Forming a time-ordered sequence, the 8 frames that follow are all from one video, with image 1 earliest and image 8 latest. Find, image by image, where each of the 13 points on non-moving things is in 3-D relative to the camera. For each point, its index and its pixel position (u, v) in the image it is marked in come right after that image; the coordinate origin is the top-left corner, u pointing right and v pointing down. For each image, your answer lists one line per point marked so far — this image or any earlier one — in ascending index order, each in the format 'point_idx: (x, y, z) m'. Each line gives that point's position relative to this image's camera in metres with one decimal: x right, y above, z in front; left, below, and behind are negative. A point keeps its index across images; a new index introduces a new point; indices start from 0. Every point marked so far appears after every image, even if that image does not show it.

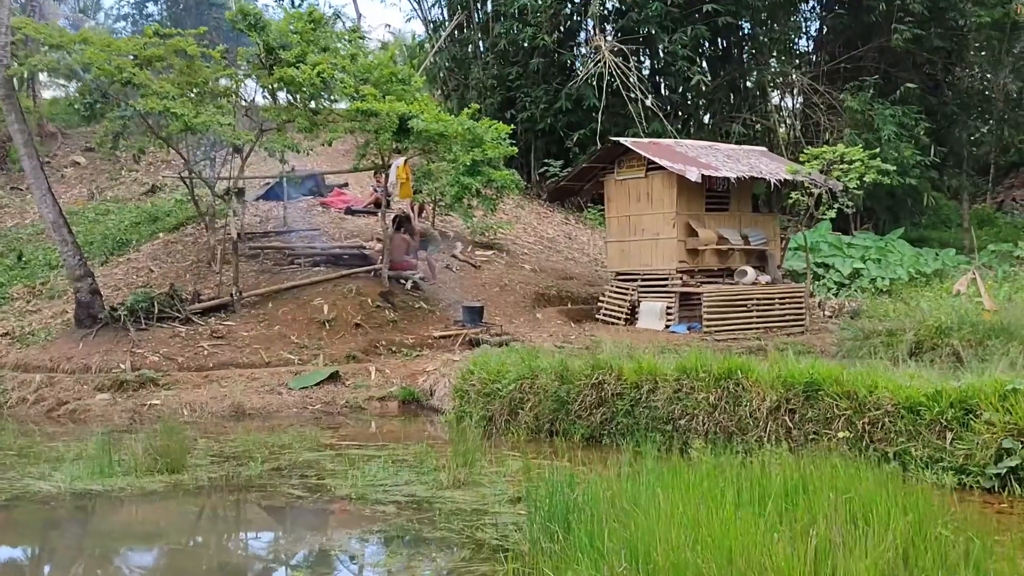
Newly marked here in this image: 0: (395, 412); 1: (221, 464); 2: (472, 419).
0: (-1.1, -1.2, +10.5) m
1: (-1.9, -1.2, +7.3) m
2: (-0.3, -1.1, +9.2) m
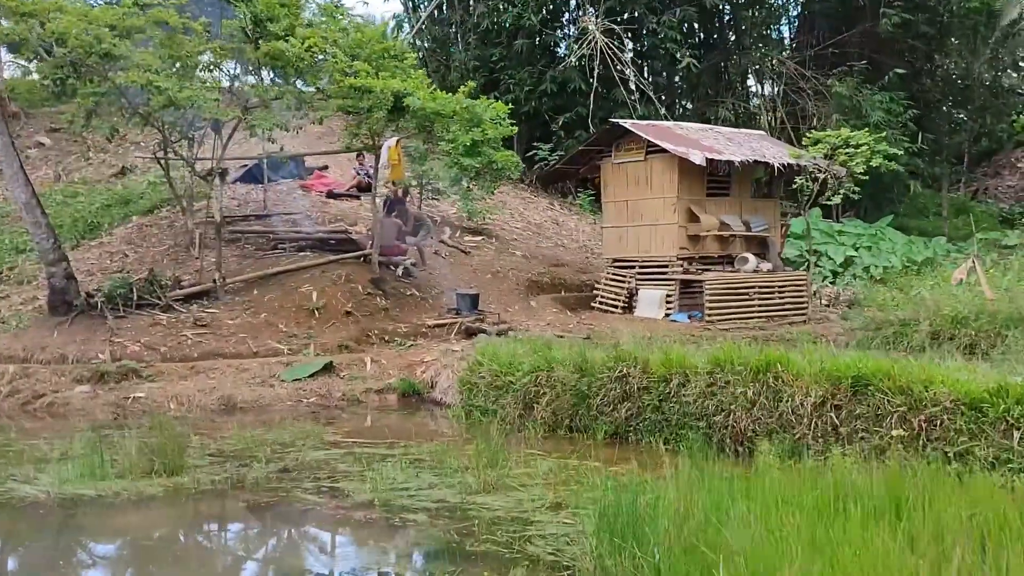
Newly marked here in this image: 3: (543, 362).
0: (-1.0, -1.1, +10.0) m
1: (-1.7, -1.1, +6.7) m
2: (-0.2, -1.0, +8.6) m
3: (+0.2, -0.6, +8.4) m
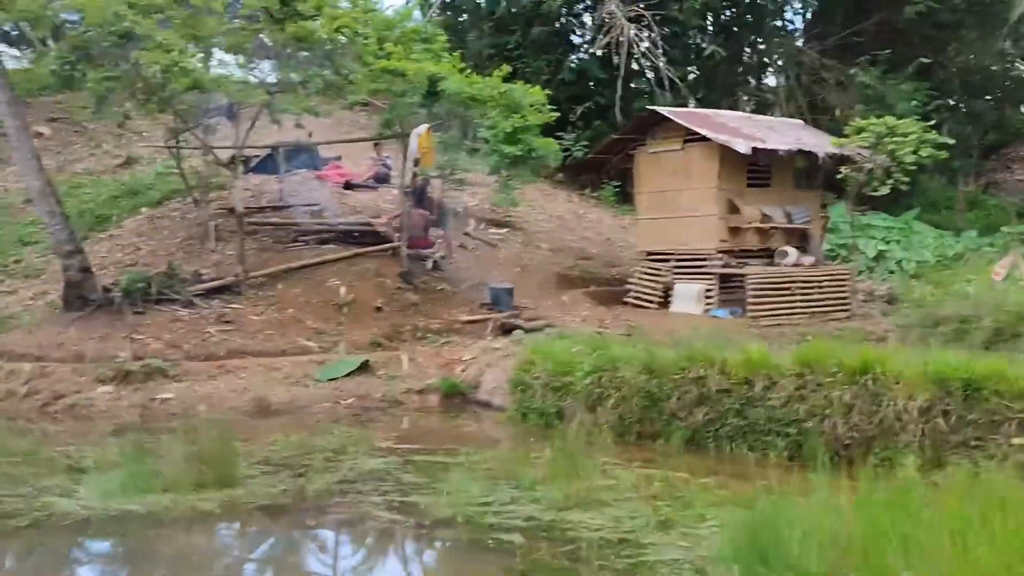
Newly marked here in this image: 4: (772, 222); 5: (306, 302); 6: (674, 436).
0: (-0.6, -1.0, +9.4) m
1: (-1.3, -1.0, +6.2) m
2: (+0.2, -0.9, +8.0) m
3: (+0.7, -0.5, +7.8) m
4: (+3.1, +0.8, +13.2) m
5: (-2.1, -0.1, +11.6) m
6: (+1.0, -0.9, +7.2) m
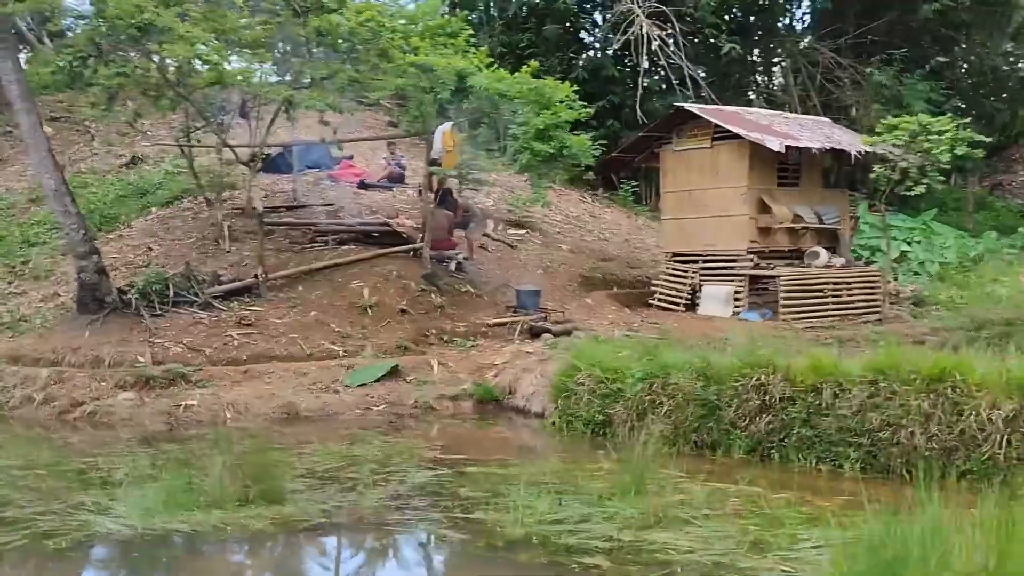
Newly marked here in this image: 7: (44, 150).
0: (-0.3, -1.0, +9.0) m
1: (-1.0, -1.0, +5.8) m
2: (+0.5, -0.9, +7.7) m
3: (+1.0, -0.5, +7.5) m
4: (+3.4, +0.8, +12.9) m
5: (-1.8, -0.2, +11.2) m
6: (+1.4, -1.0, +6.8) m
7: (-4.3, +1.3, +10.3) m
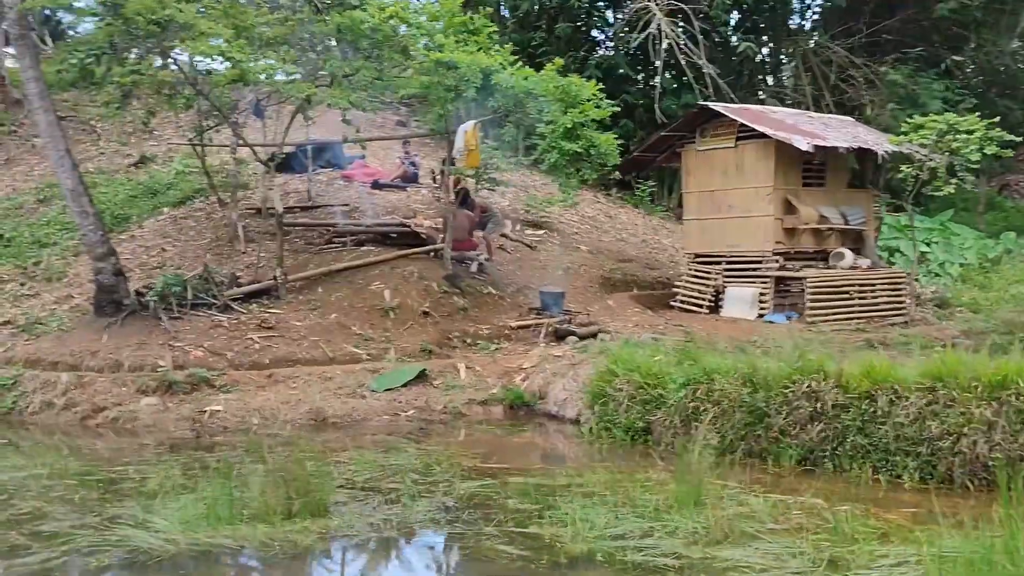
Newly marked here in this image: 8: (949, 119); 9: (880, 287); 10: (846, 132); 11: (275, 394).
0: (-0.1, -1.0, +8.8) m
1: (-0.7, -1.1, +5.6) m
2: (+0.8, -1.0, +7.5) m
3: (+1.2, -0.6, +7.3) m
4: (+3.6, +0.7, +12.7) m
5: (-1.6, -0.2, +11.0) m
6: (+1.6, -1.0, +6.6) m
7: (-4.0, +1.3, +10.1) m
8: (+4.9, +1.9, +12.5) m
9: (+4.2, 0.0, +12.9) m
10: (+3.8, +1.8, +12.8) m
11: (-1.9, -0.8, +8.8) m
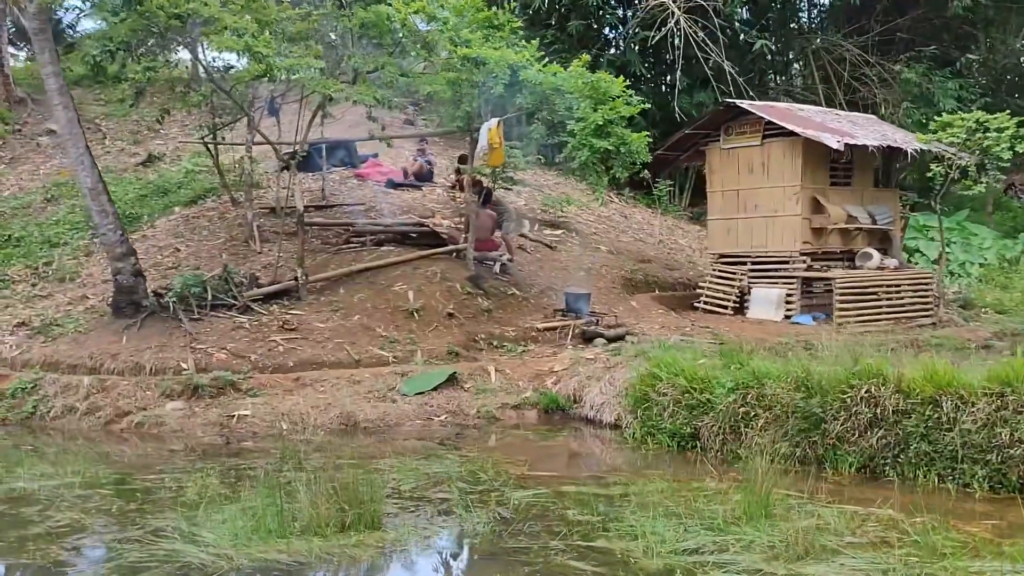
0: (+0.2, -1.0, +8.6) m
1: (-0.4, -1.1, +5.4) m
2: (+1.0, -1.0, +7.3) m
3: (+1.5, -0.6, +7.1) m
4: (+3.9, +0.7, +12.5) m
5: (-1.3, -0.2, +10.8) m
6: (+1.9, -1.0, +6.4) m
7: (-3.8, +1.2, +9.8) m
8: (+5.1, +1.9, +12.3) m
9: (+4.5, 0.0, +12.7) m
10: (+4.1, +1.8, +12.6) m
11: (-1.6, -0.8, +8.6) m
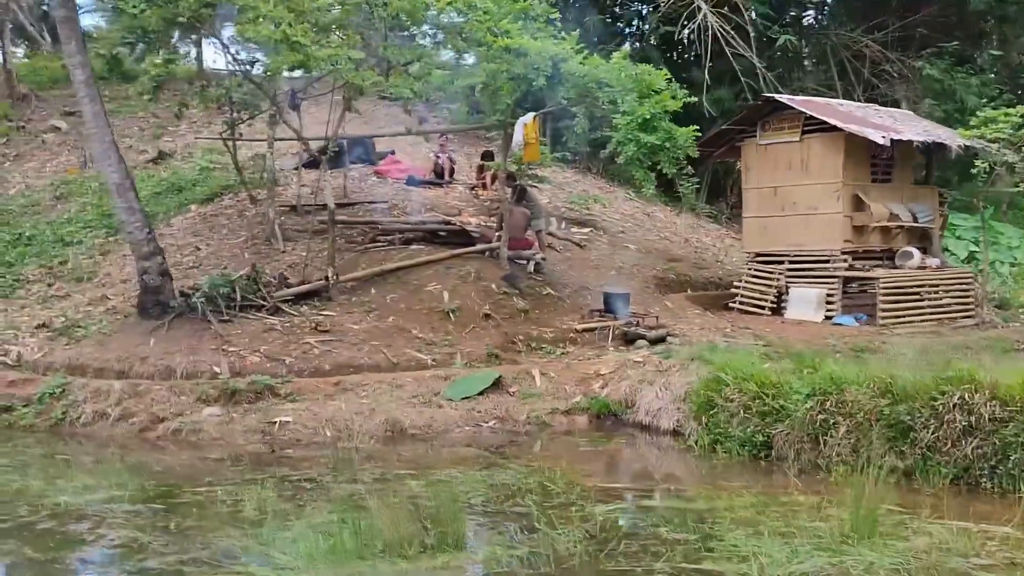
0: (+0.6, -1.0, +8.2) m
1: (0.0, -1.1, +5.0) m
2: (+1.4, -1.0, +6.9) m
3: (+1.9, -0.6, +6.7) m
4: (+4.2, +0.7, +12.2) m
5: (-1.0, -0.2, +10.4) m
6: (+2.3, -1.0, +6.0) m
7: (-3.4, +1.2, +9.4) m
8: (+5.5, +1.9, +11.9) m
9: (+4.8, 0.0, +12.3) m
10: (+4.4, +1.8, +12.2) m
11: (-1.2, -0.8, +8.2) m
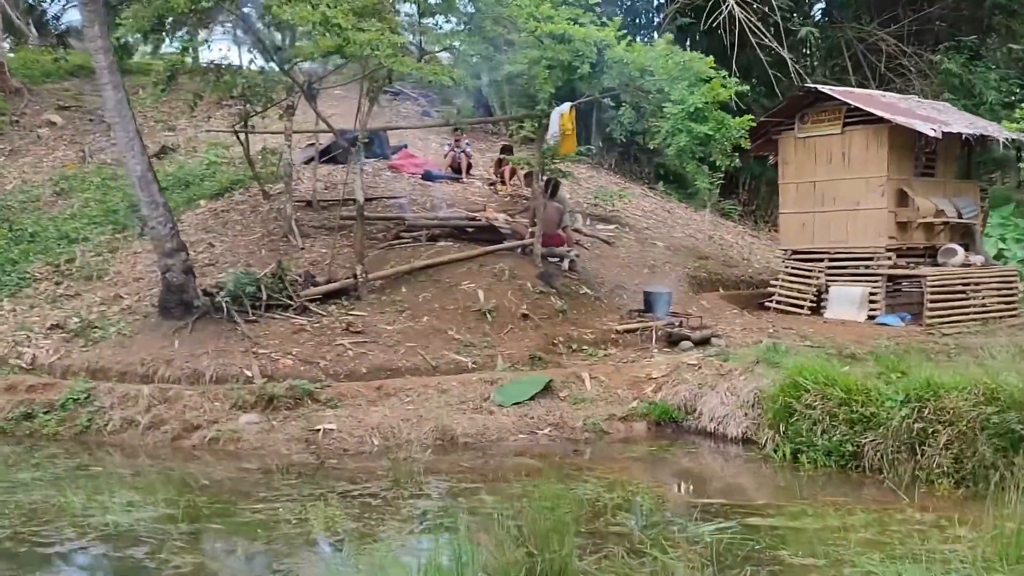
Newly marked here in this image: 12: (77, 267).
0: (+1.0, -1.0, +7.8) m
1: (+0.4, -1.1, +4.5) m
2: (+1.8, -1.0, +6.4) m
3: (+2.3, -0.6, +6.3) m
4: (+4.5, +0.8, +11.7) m
5: (-0.6, -0.2, +9.9) m
6: (+2.7, -1.0, +5.6) m
7: (-3.0, +1.3, +8.9) m
8: (+5.8, +1.9, +11.5) m
9: (+5.2, 0.0, +11.9) m
10: (+4.7, +1.8, +11.8) m
11: (-0.8, -0.8, +7.7) m
12: (-4.8, +0.2, +12.4) m
